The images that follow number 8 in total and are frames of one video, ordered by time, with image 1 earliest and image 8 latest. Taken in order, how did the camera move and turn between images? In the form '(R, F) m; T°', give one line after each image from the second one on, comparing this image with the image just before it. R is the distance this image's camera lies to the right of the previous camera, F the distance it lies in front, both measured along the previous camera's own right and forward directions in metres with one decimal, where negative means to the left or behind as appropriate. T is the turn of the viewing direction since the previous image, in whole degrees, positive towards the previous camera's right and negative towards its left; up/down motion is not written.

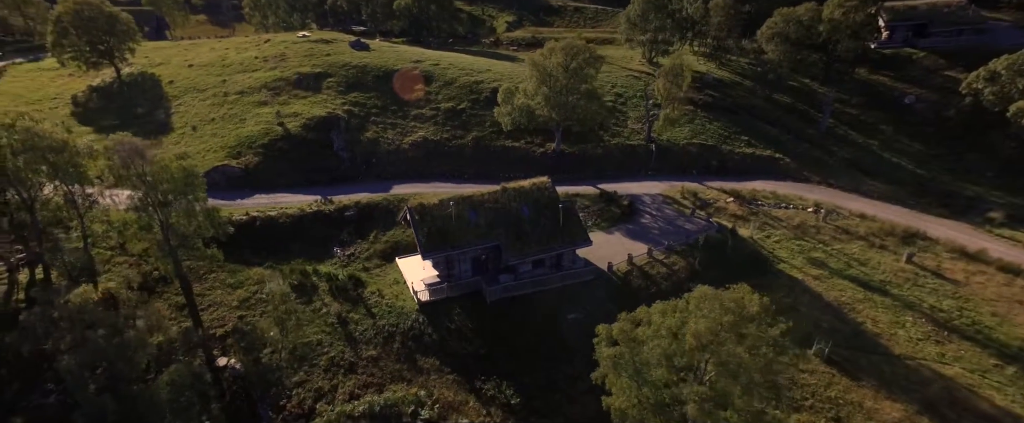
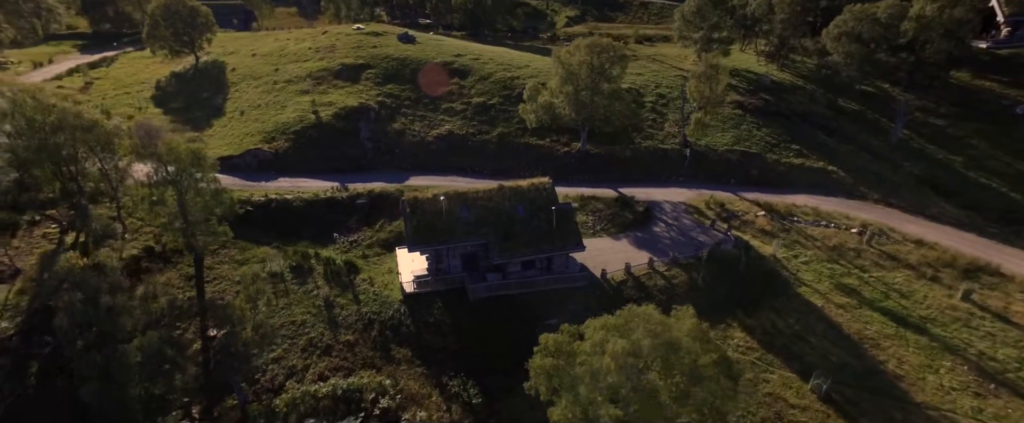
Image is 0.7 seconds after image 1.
(+7.0, +1.0) m; -8°
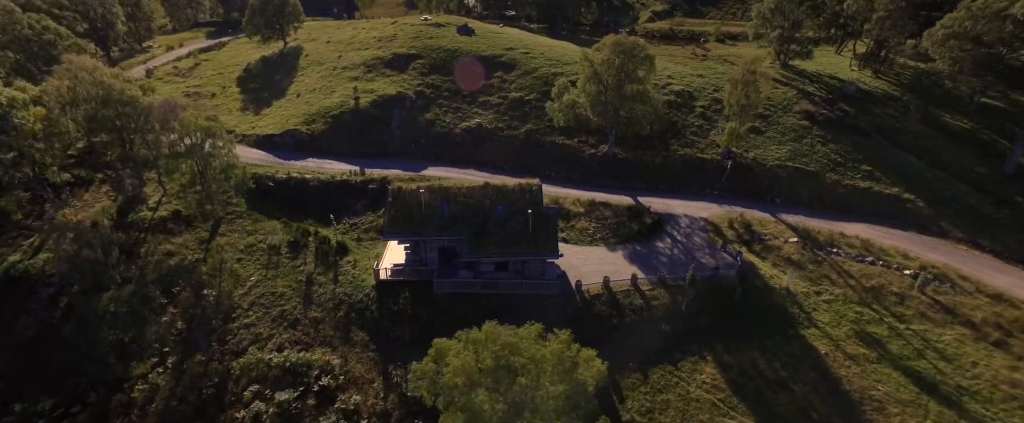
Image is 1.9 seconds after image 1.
(+10.4, +1.9) m; -12°
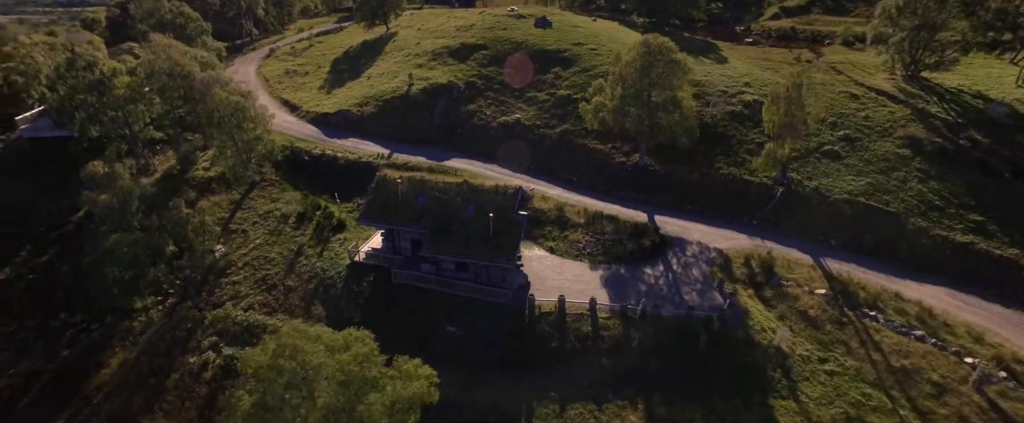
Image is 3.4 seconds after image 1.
(+13.5, +3.3) m; -15°
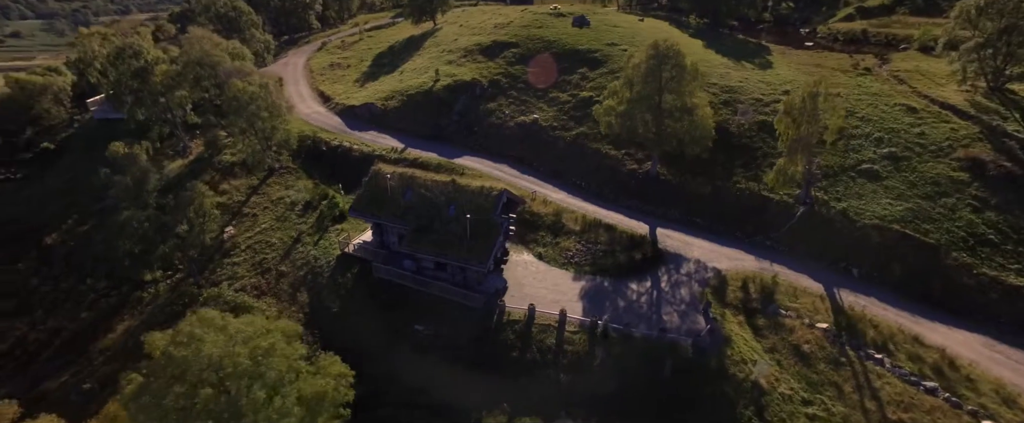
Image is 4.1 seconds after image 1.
(+6.9, +1.4) m; -7°
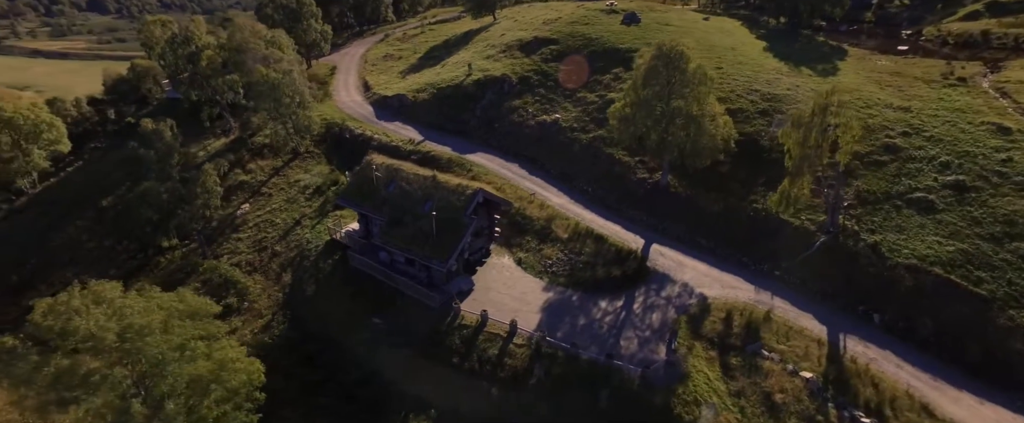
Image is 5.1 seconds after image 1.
(+9.0, +2.4) m; -10°
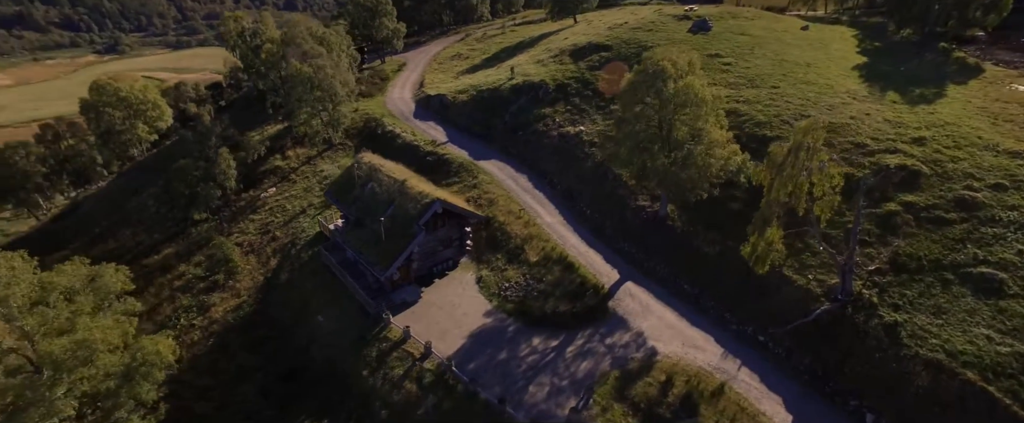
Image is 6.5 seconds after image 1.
(+12.2, +3.8) m; -13°
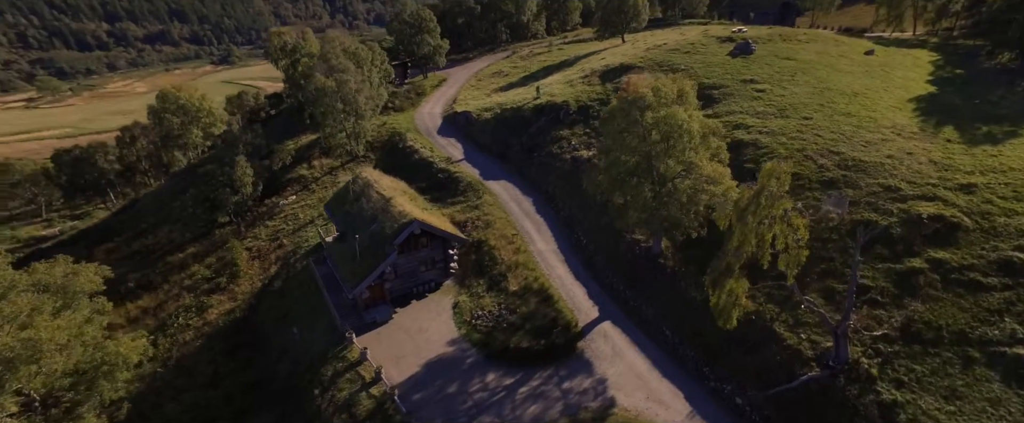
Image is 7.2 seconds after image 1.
(+6.8, +1.9) m; -8°
